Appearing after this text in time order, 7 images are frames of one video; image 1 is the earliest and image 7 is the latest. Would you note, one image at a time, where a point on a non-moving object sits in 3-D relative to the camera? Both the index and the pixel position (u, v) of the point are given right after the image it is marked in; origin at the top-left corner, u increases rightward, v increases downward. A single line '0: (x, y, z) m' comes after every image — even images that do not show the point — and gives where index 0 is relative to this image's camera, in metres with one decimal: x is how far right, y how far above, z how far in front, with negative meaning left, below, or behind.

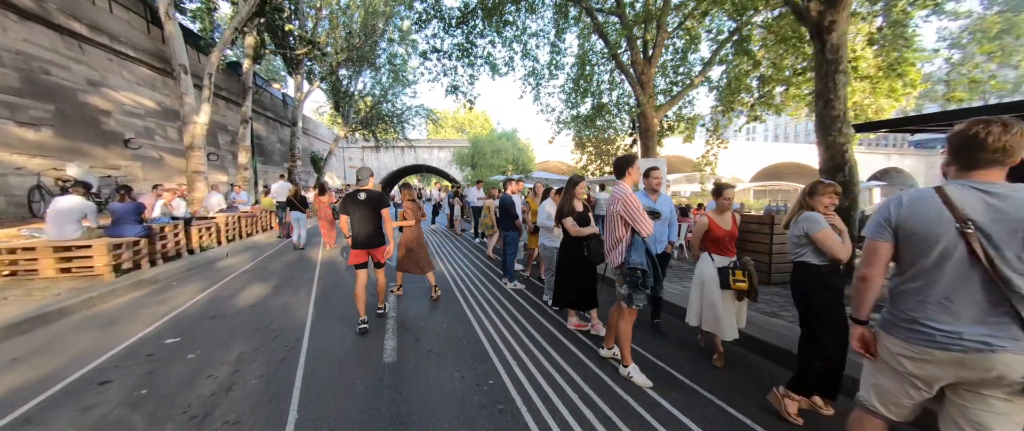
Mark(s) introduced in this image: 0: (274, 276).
0: (-4.9, -1.2, +6.5) m
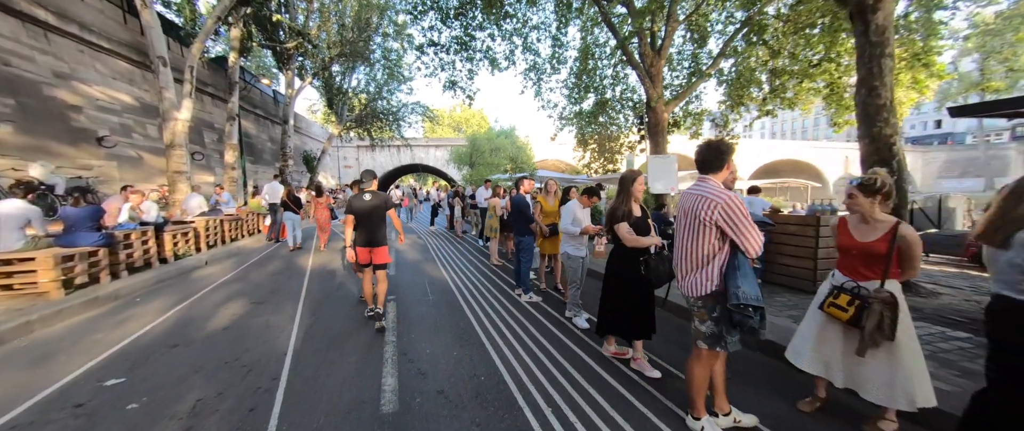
0: (-4.7, -1.3, +5.8) m
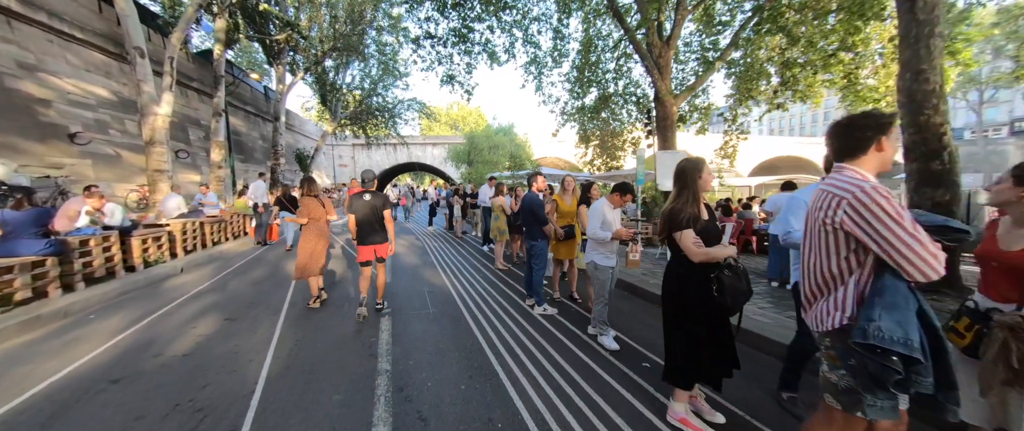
0: (-4.5, -1.4, +5.1) m
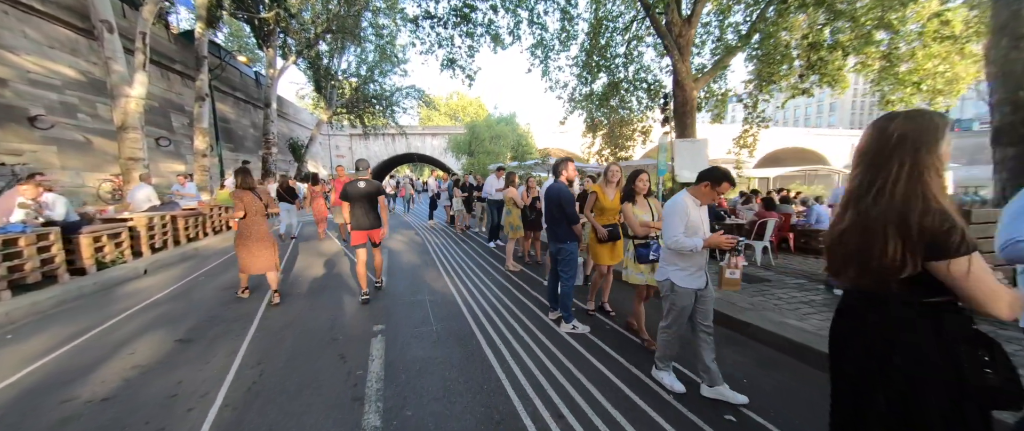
0: (-4.3, -1.3, +4.2) m
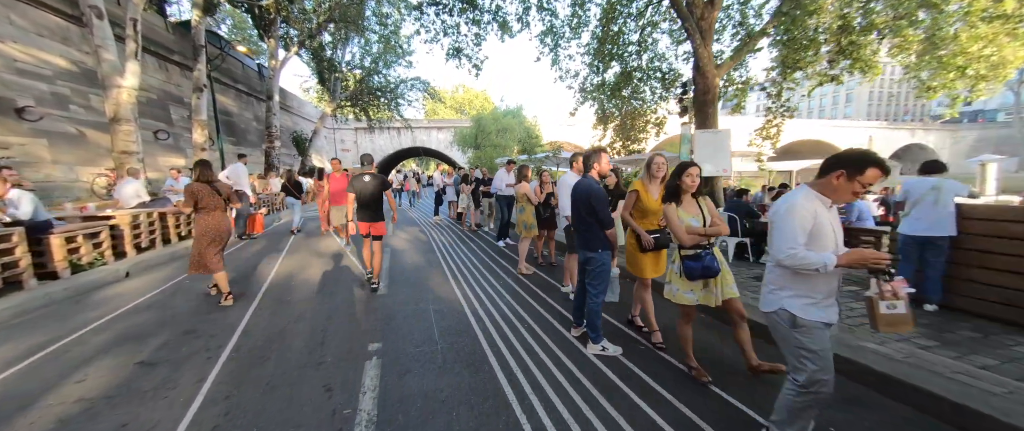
0: (-4.1, -1.3, +3.8) m
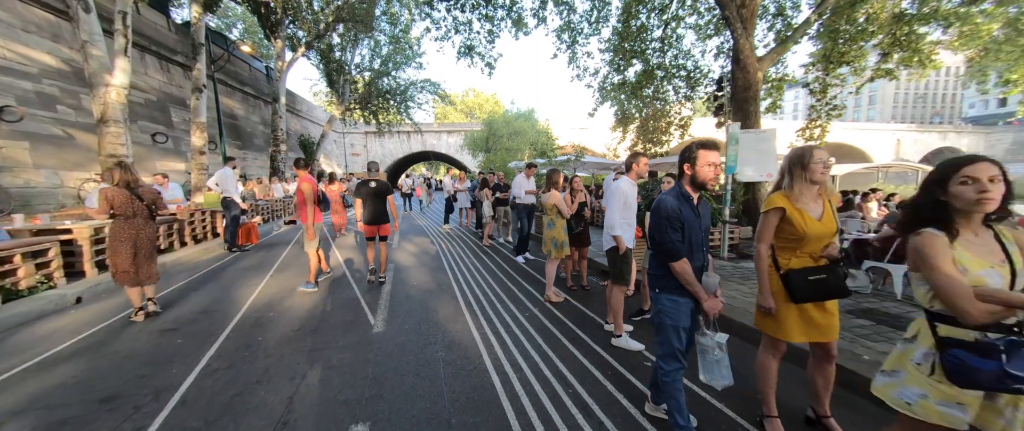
0: (-3.8, -1.5, +2.8) m
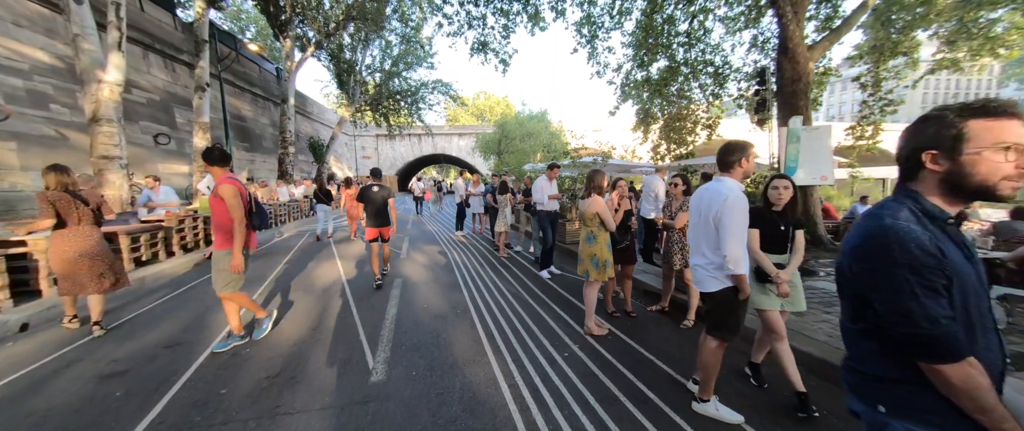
0: (-3.4, -1.6, +2.0) m
